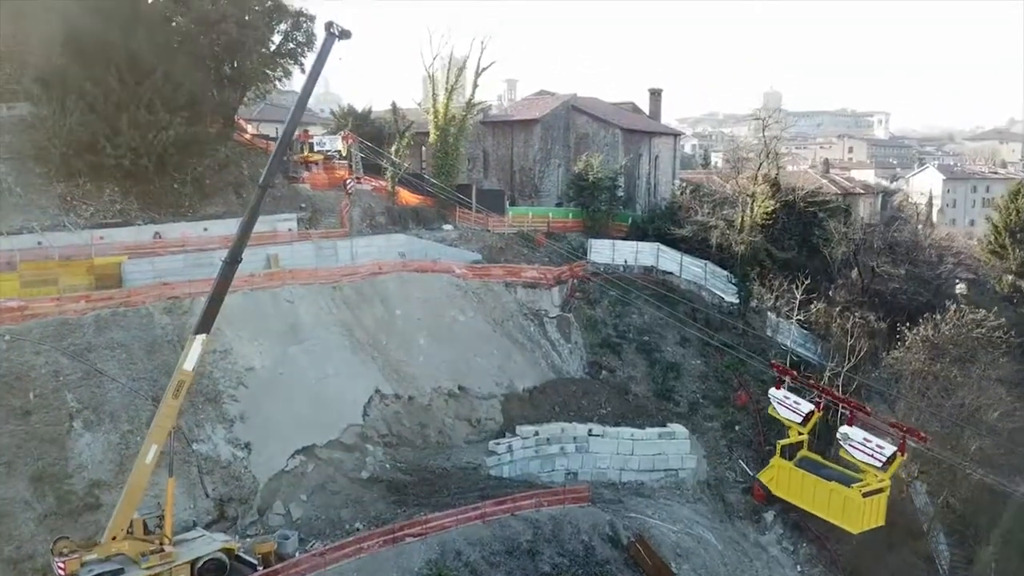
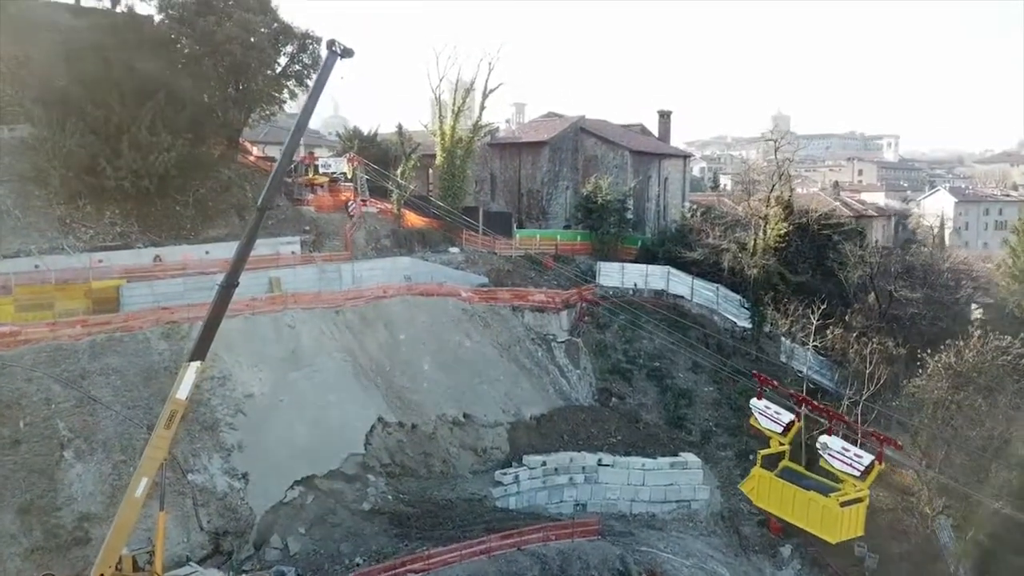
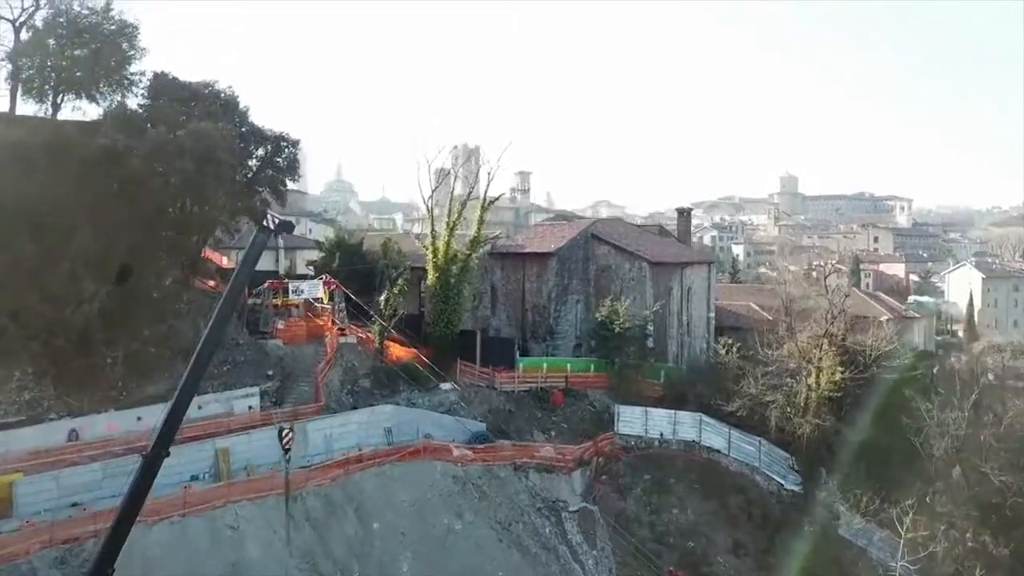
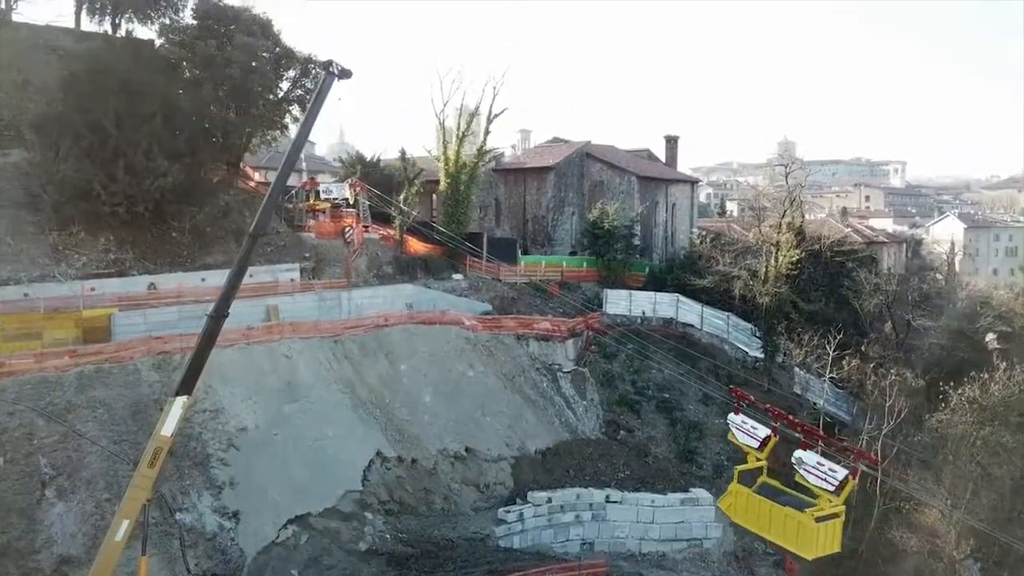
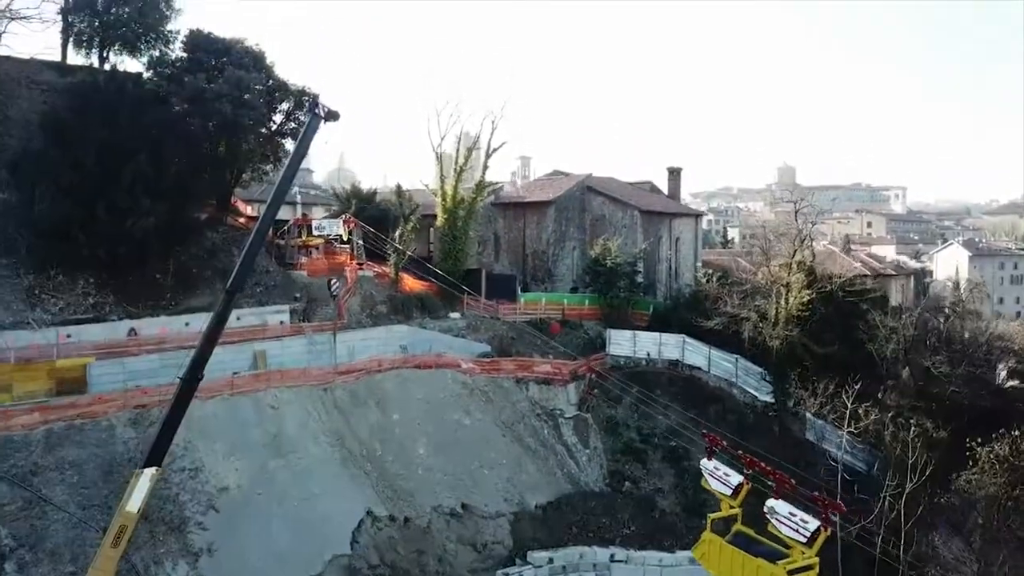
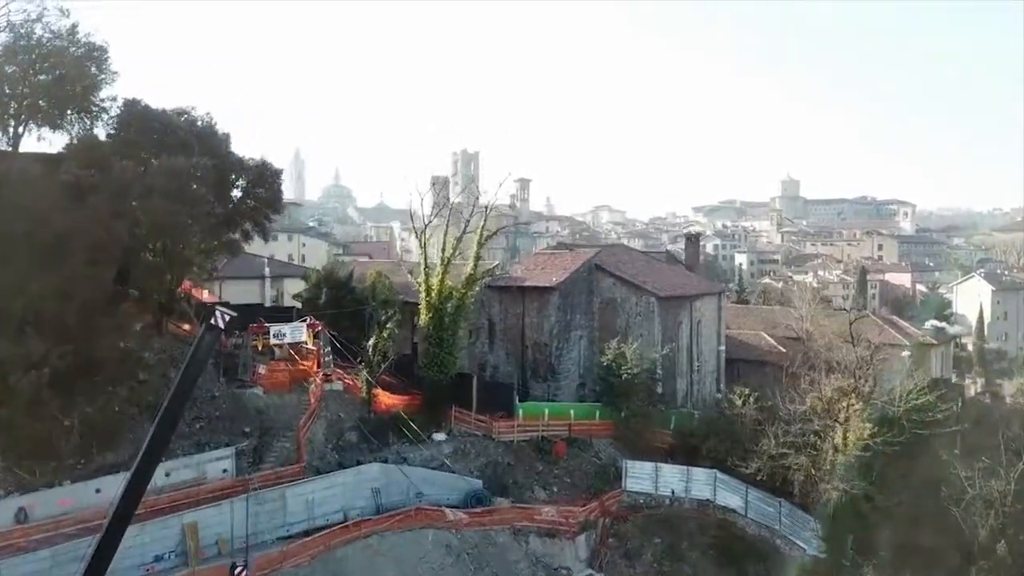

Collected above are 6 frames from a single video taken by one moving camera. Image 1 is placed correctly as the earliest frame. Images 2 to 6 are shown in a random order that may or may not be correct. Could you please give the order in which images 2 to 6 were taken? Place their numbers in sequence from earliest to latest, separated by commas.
2, 4, 5, 3, 6
